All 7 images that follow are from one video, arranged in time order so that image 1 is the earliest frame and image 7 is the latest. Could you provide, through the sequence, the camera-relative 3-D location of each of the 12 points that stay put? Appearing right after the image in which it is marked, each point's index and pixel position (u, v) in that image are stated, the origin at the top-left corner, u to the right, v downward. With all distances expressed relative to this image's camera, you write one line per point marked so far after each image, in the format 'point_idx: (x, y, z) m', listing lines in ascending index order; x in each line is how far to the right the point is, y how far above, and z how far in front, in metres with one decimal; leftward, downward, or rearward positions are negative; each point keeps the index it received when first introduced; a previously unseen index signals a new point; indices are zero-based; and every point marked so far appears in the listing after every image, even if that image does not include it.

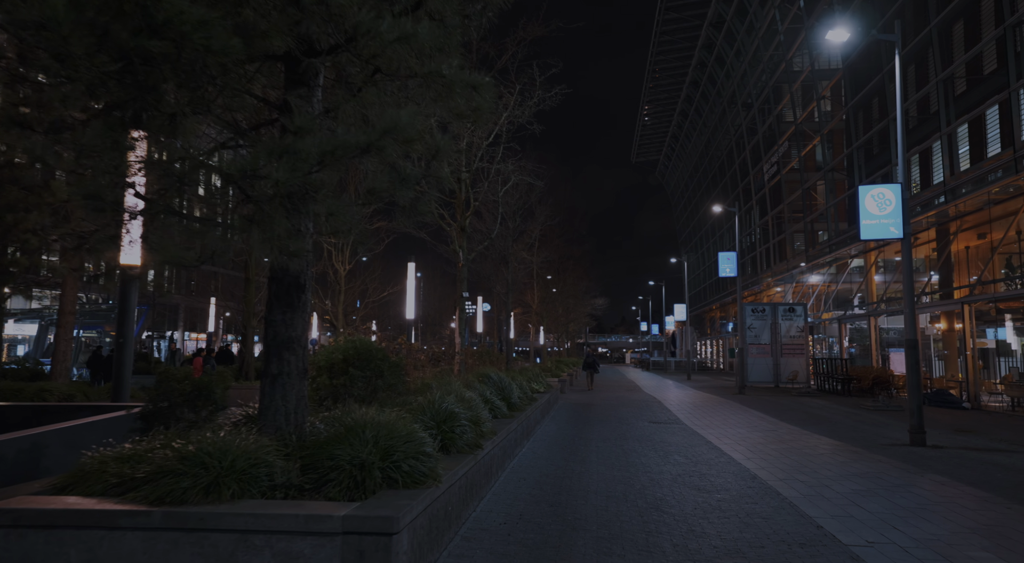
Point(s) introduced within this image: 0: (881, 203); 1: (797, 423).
0: (+7.1, +1.5, +12.3) m
1: (+7.2, -3.6, +16.2) m
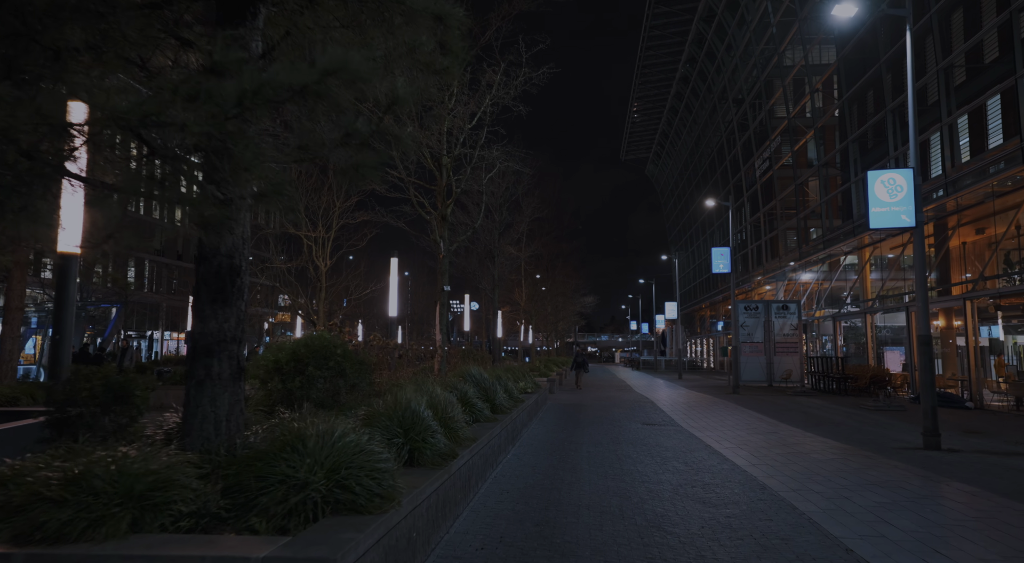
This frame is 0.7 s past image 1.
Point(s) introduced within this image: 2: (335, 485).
0: (+6.8, +1.7, +11.5) m
1: (+6.9, -3.4, +15.4) m
2: (-1.1, -1.3, +4.0) m
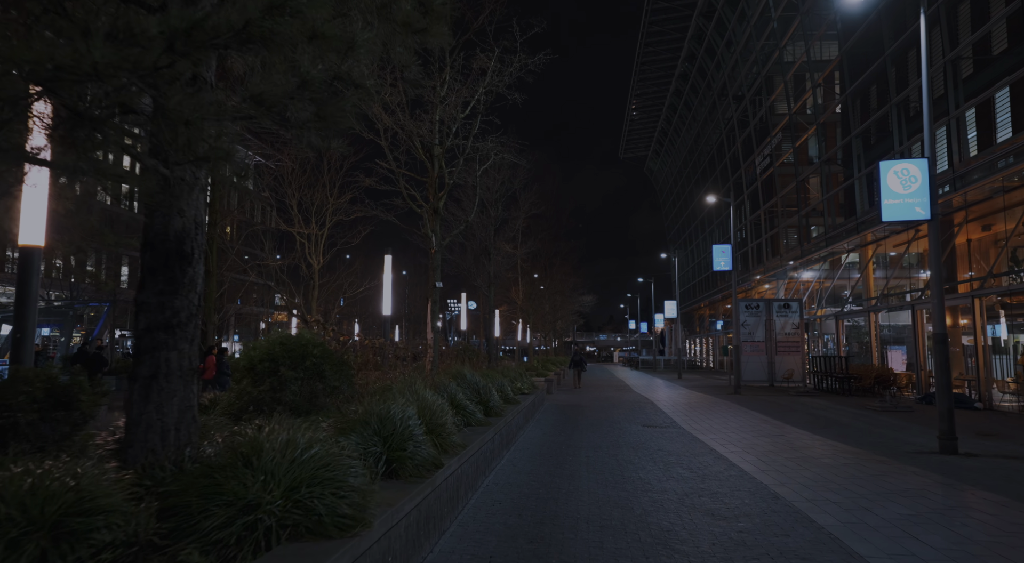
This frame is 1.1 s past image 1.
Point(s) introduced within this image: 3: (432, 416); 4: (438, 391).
0: (+6.7, +1.7, +10.9) m
1: (+6.8, -3.4, +14.9) m
2: (-1.2, -1.2, +3.5) m
3: (-0.9, -1.4, +6.8) m
4: (-1.1, -1.6, +9.1) m
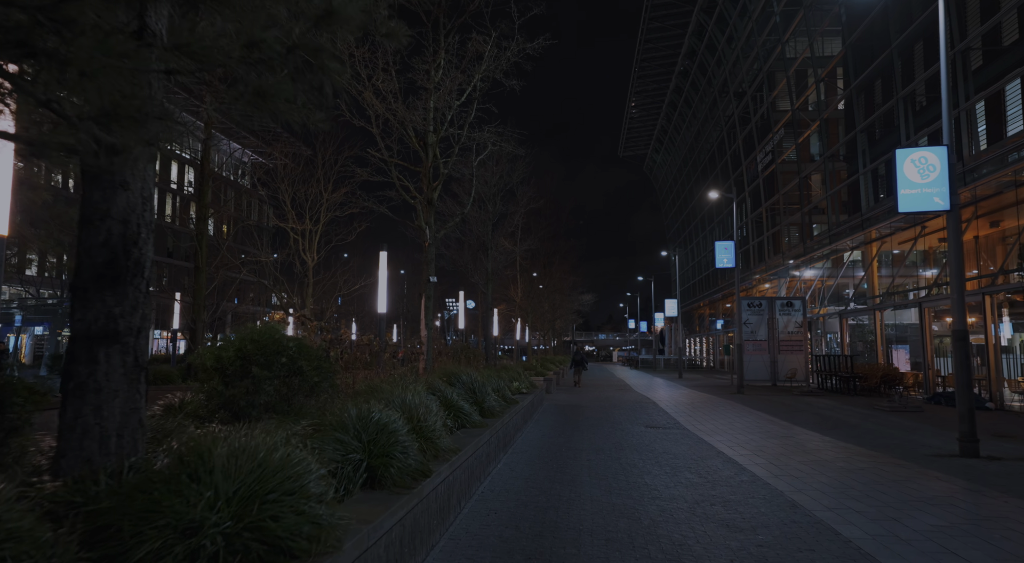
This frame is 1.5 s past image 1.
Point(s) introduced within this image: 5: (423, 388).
0: (+6.6, +1.8, +10.4) m
1: (+6.7, -3.3, +14.4) m
2: (-1.2, -1.1, +2.9) m
3: (-0.9, -1.3, +6.3) m
4: (-1.1, -1.5, +8.5) m
5: (-1.2, -1.4, +8.5) m
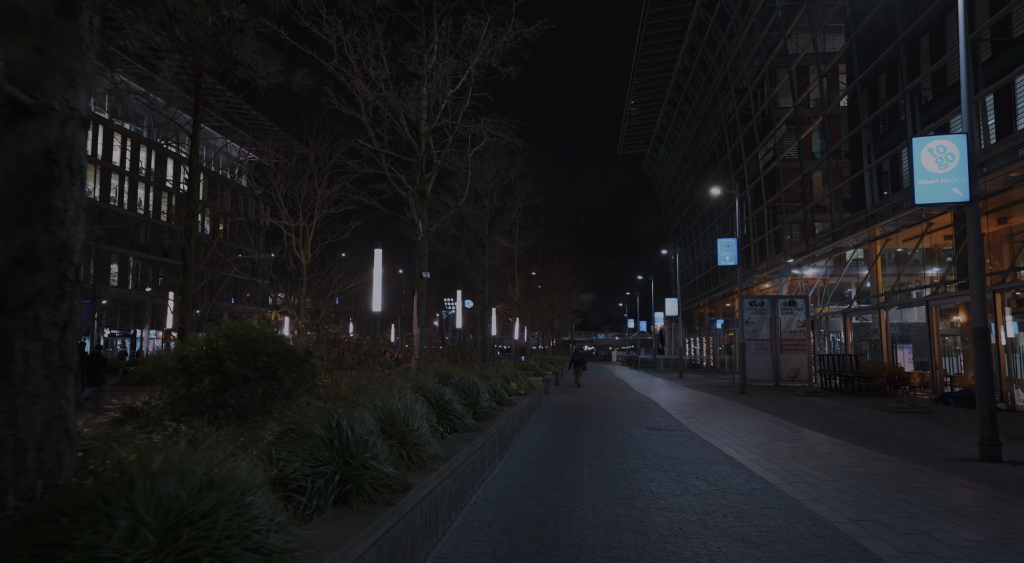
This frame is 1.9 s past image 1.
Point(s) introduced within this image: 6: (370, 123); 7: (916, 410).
0: (+6.6, +1.9, +9.9) m
1: (+6.7, -3.2, +13.8) m
2: (-1.3, -1.0, +2.4) m
3: (-0.9, -1.2, +5.8) m
4: (-1.2, -1.4, +8.0) m
5: (-1.2, -1.3, +8.0) m
6: (-2.4, +2.7, +10.9) m
7: (+11.1, -3.5, +17.6) m
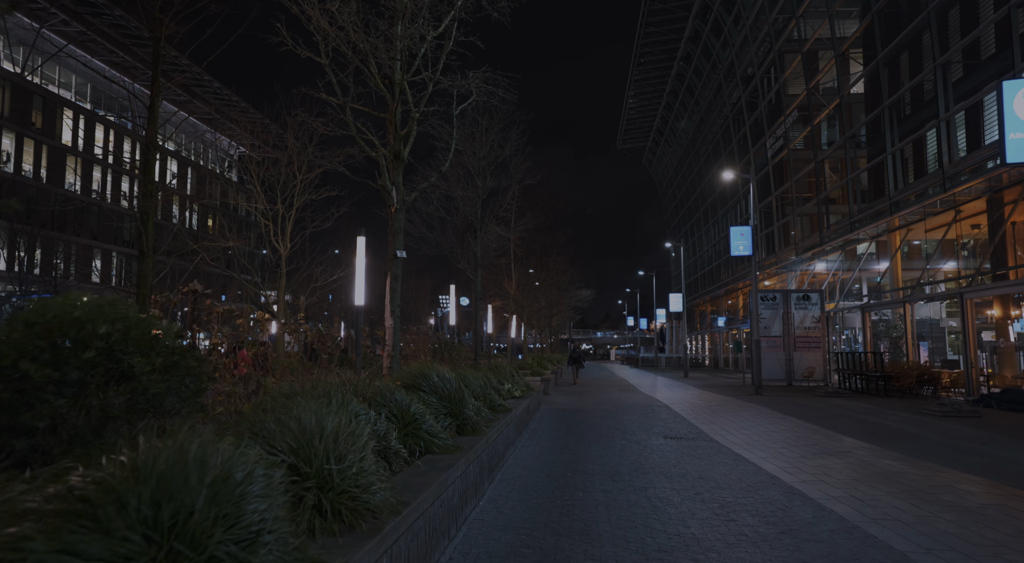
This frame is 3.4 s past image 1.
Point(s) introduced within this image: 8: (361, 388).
0: (+6.5, +2.2, +8.0) m
1: (+6.6, -2.9, +11.9) m
2: (-1.3, -0.8, +0.5) m
3: (-1.0, -1.0, +3.8) m
4: (-1.2, -1.1, +6.0) m
5: (-1.3, -1.1, +6.1) m
6: (-2.5, +3.0, +9.0) m
7: (+11.0, -3.2, +15.7) m
8: (-1.5, -1.1, +6.6) m
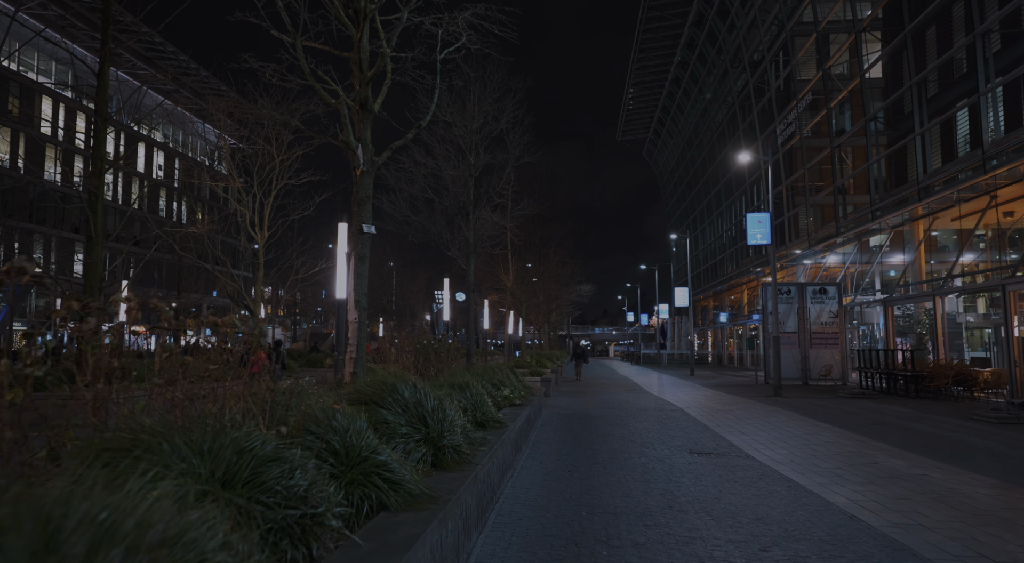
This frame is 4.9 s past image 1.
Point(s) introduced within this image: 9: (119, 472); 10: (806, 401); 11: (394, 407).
0: (+6.5, +2.4, +6.0) m
1: (+6.5, -2.7, +10.0) m
2: (-1.3, -0.6, -1.5) m
3: (-1.0, -0.8, +1.9) m
4: (-1.2, -1.0, +4.1) m
5: (-1.3, -0.9, +4.1) m
6: (-2.6, +3.2, +7.0) m
7: (+10.9, -3.0, +13.9) m
8: (-1.5, -0.9, +4.6) m
9: (-1.5, -0.7, +2.7) m
10: (+9.2, -3.7, +19.6) m
11: (-1.0, -1.1, +5.6) m
